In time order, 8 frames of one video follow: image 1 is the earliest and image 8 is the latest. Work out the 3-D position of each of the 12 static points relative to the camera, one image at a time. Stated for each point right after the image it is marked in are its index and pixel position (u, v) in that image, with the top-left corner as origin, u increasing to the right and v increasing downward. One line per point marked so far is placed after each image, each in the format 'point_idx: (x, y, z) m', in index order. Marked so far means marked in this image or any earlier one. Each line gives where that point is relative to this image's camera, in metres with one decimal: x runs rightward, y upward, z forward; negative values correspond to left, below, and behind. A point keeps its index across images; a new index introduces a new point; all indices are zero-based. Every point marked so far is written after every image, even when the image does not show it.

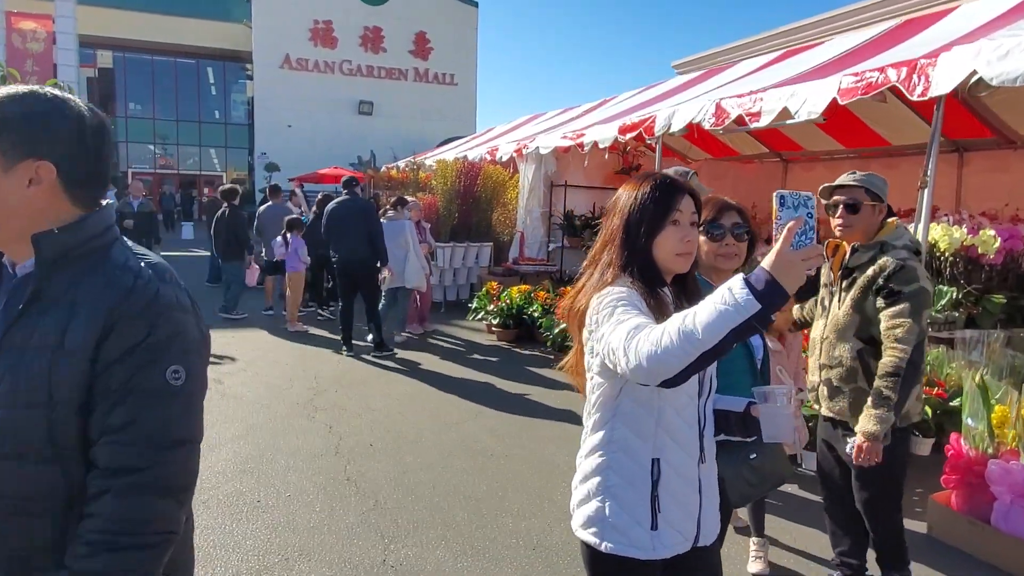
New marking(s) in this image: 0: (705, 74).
0: (+2.8, +3.1, +9.7) m
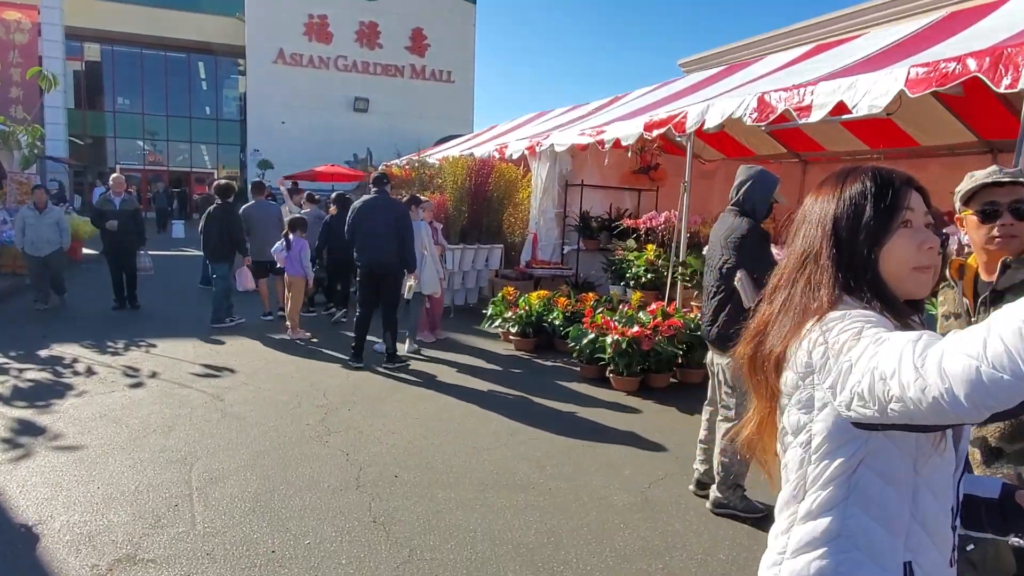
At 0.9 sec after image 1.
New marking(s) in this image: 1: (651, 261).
0: (+2.9, +3.0, +9.3) m
1: (+1.6, +0.3, +7.7) m
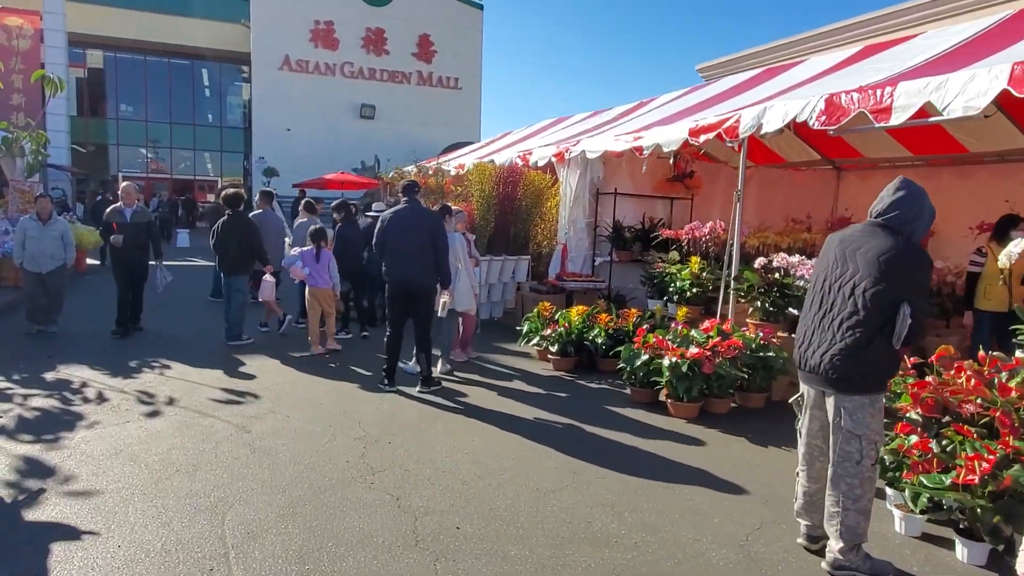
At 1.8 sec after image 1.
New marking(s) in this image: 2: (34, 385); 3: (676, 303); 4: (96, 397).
0: (+3.3, +2.8, +8.8) m
1: (+2.0, +0.2, +7.2) m
2: (-4.0, -0.8, +5.6) m
3: (+1.8, -0.2, +7.2) m
4: (-3.3, -0.9, +5.3) m
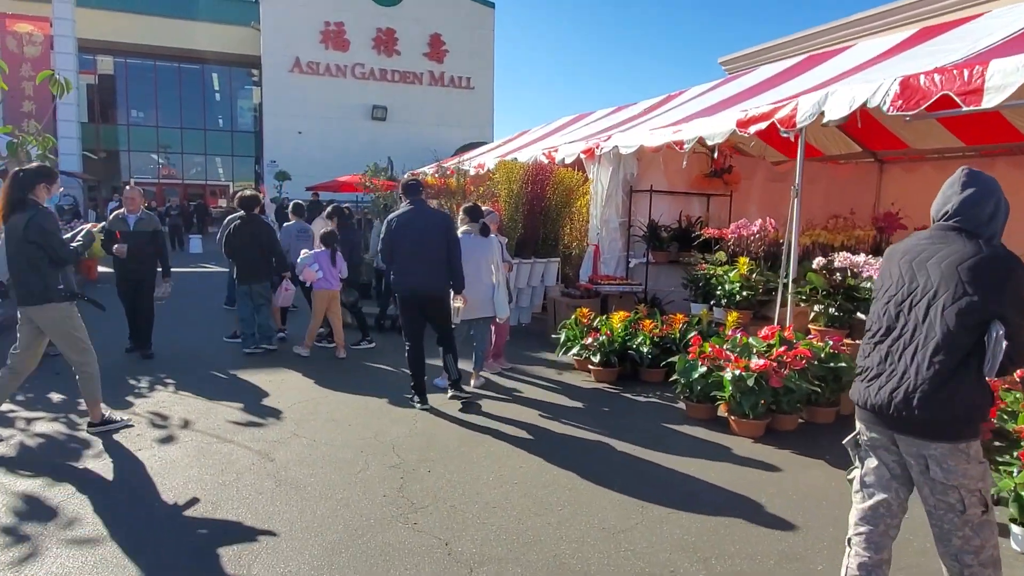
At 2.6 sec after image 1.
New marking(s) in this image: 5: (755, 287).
0: (+3.7, +2.8, +8.3) m
1: (+2.3, +0.1, +6.7) m
2: (-3.6, -0.9, +5.1) m
3: (+2.1, -0.2, +6.7) m
4: (-2.9, -1.0, +4.8) m
5: (+2.4, 0.0, +6.6) m
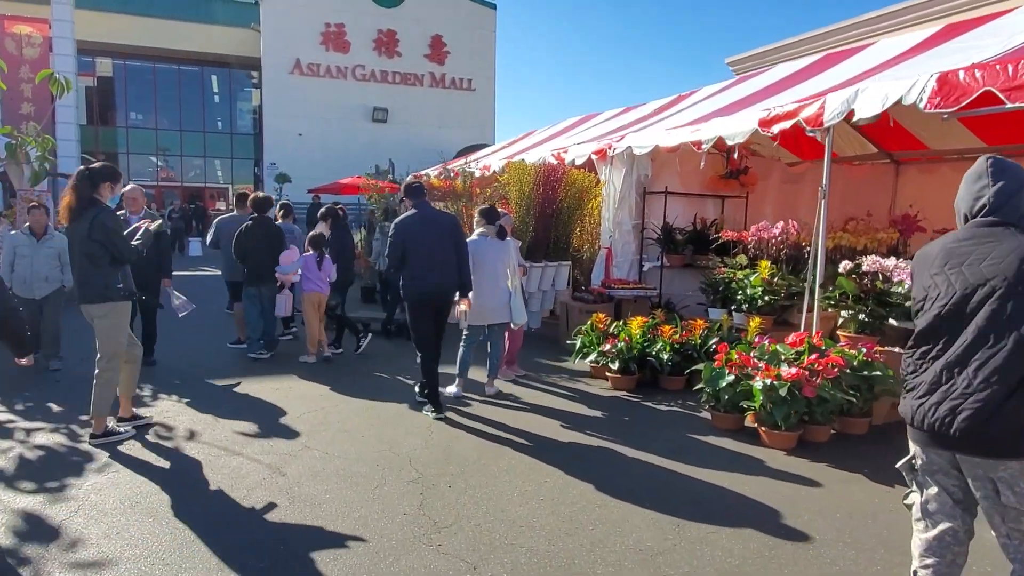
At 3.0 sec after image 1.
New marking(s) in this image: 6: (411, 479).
0: (+3.8, +2.8, +8.1) m
1: (+2.5, +0.1, +6.5) m
2: (-3.5, -0.9, +4.9) m
3: (+2.3, -0.2, +6.5) m
4: (-2.8, -1.0, +4.6) m
5: (+2.5, 0.0, +6.4) m
6: (-0.6, -1.1, +3.9) m
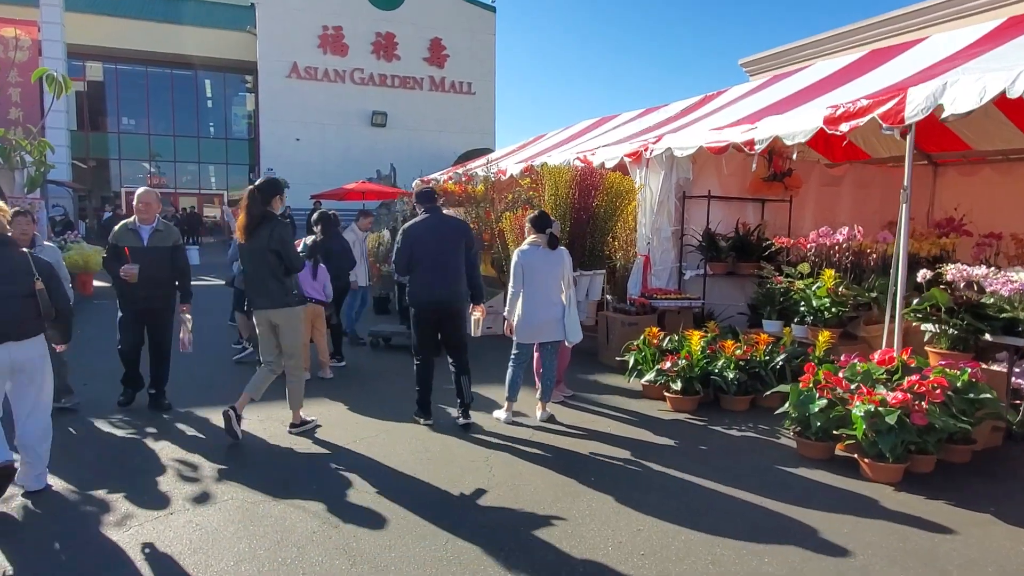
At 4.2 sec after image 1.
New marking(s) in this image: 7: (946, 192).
0: (+4.2, +2.7, +7.7) m
1: (+2.9, 0.0, +6.0) m
2: (-3.0, -1.1, +4.4) m
3: (+2.7, -0.3, +6.0) m
4: (-2.4, -1.1, +4.1) m
5: (+2.9, -0.1, +5.9) m
6: (-0.1, -1.2, +3.4) m
7: (+6.2, +1.4, +9.5) m
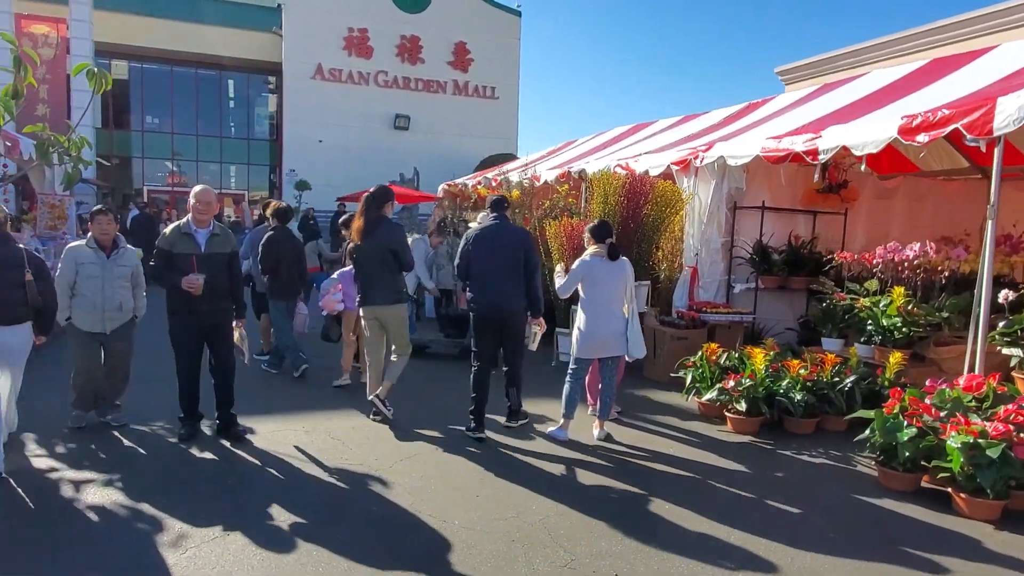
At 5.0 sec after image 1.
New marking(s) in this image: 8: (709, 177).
0: (+4.7, +2.5, +7.4) m
1: (+3.3, -0.2, +5.7) m
2: (-2.6, -1.1, +4.2) m
3: (+3.1, -0.5, +5.7) m
4: (-2.0, -1.1, +3.9) m
5: (+3.4, -0.3, +5.6) m
6: (+0.2, -1.3, +3.1) m
7: (+6.7, +1.1, +9.1) m
8: (+2.2, +1.2, +7.4) m
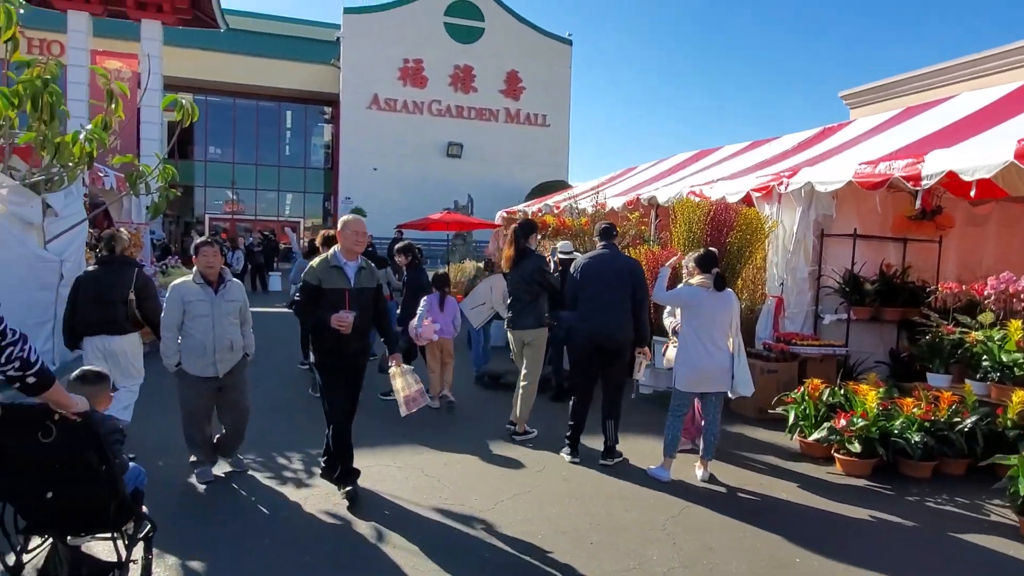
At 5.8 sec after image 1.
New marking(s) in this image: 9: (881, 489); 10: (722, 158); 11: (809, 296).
0: (+5.5, +2.1, +7.0) m
1: (+4.0, -0.4, +5.4) m
2: (-2.0, -1.3, +4.1) m
3: (+3.8, -0.8, +5.3) m
4: (-1.3, -1.3, +3.8) m
5: (+4.1, -0.5, +5.2) m
6: (+0.8, -1.4, +2.9) m
7: (+7.6, +0.7, +8.6) m
8: (+3.0, +0.9, +7.2) m
9: (+2.6, -1.4, +4.7) m
10: (+3.5, +2.1, +11.0) m
11: (+3.2, -0.1, +7.2) m
